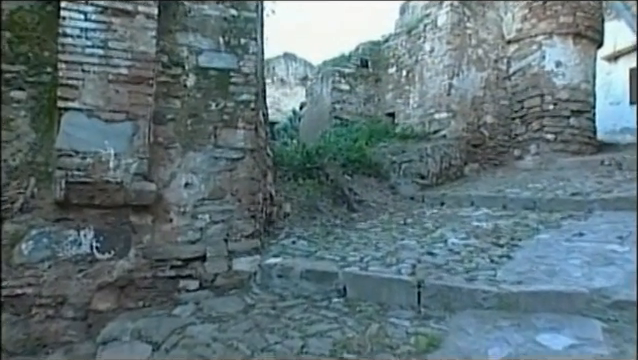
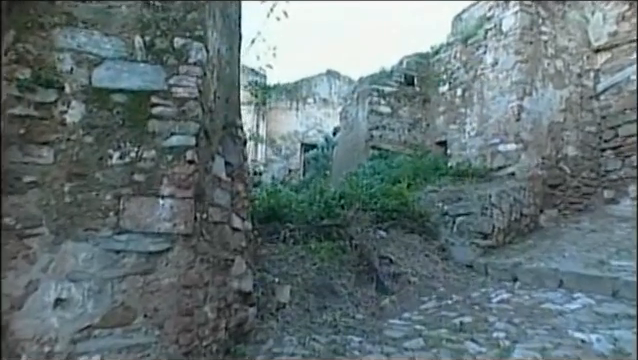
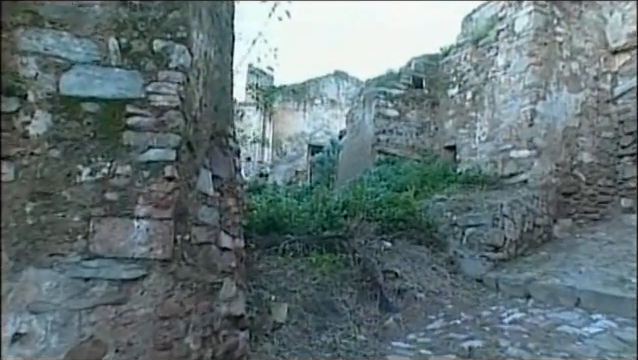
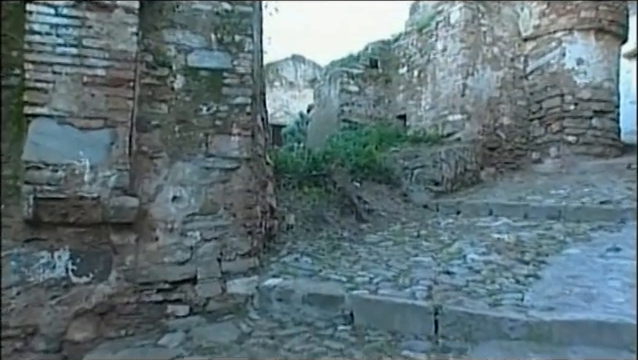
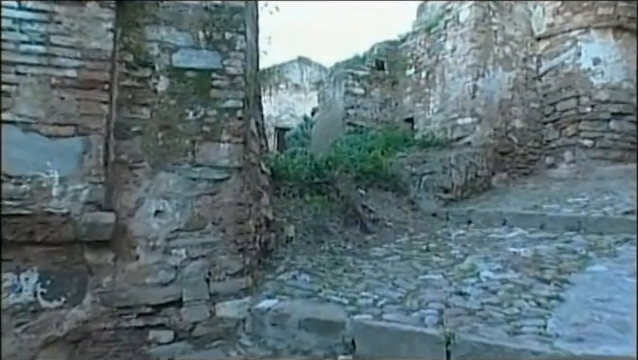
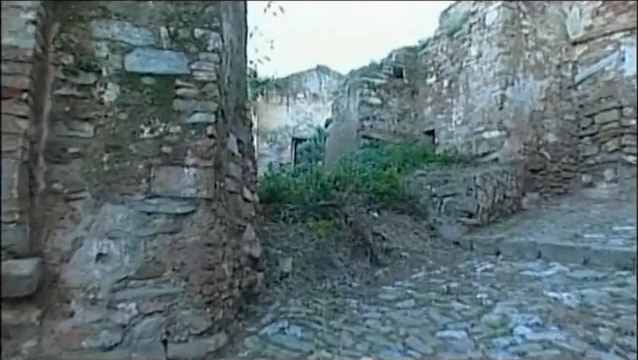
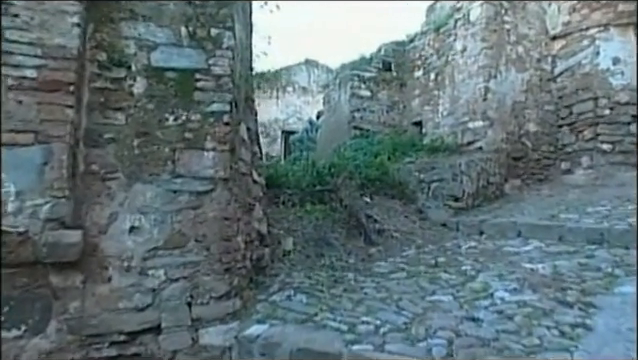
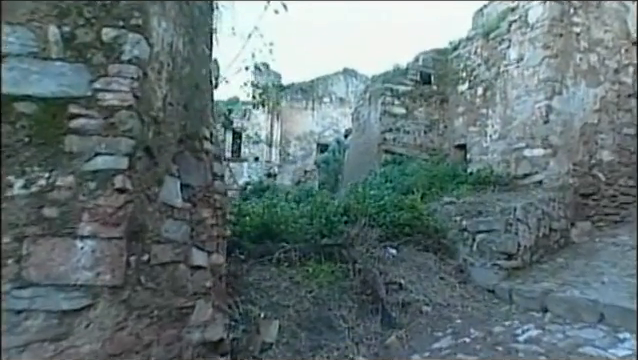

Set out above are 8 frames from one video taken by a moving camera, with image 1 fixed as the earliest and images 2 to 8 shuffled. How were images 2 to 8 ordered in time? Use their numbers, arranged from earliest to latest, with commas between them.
4, 5, 7, 6, 2, 3, 8
